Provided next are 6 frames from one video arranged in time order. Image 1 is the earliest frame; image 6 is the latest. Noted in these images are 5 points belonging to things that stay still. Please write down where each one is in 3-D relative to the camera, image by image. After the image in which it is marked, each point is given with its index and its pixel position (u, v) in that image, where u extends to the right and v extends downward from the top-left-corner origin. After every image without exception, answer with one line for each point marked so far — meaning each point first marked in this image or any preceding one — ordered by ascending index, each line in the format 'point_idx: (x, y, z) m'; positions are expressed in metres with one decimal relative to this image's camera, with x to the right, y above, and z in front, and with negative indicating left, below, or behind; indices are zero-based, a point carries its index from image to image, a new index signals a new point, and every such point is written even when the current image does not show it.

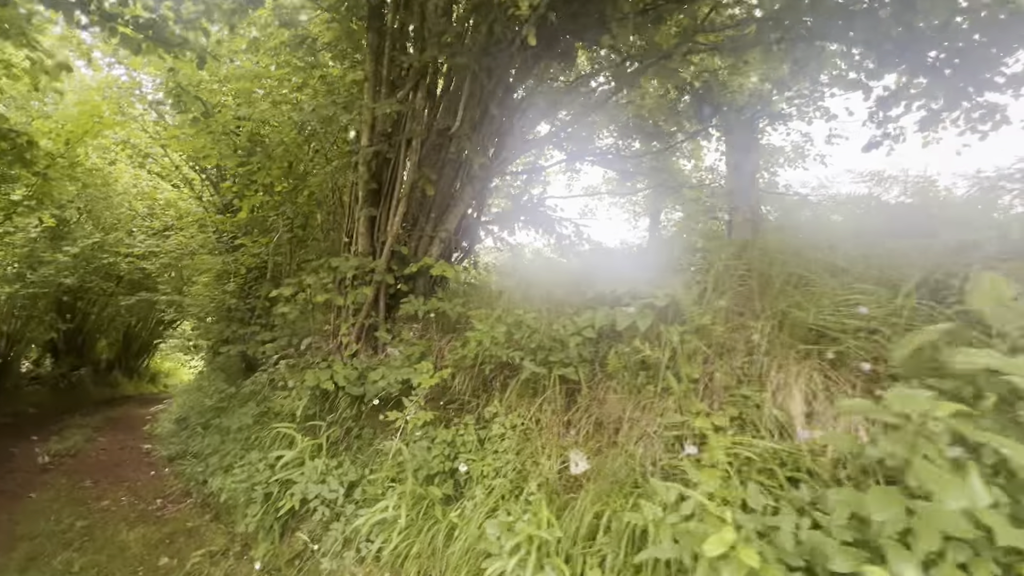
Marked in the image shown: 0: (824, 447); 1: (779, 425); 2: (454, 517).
0: (+1.2, -0.6, +1.8) m
1: (+1.1, -0.6, +2.0) m
2: (-0.3, -1.2, +2.4) m
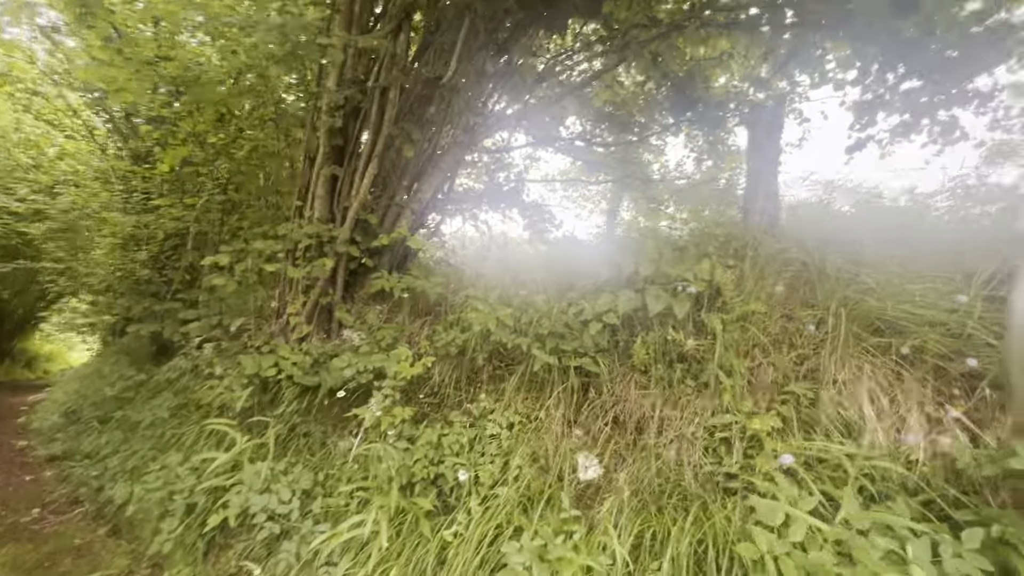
0: (+1.3, -0.6, +1.6) m
1: (+1.2, -0.5, +1.7) m
2: (-0.3, -1.0, +2.0) m
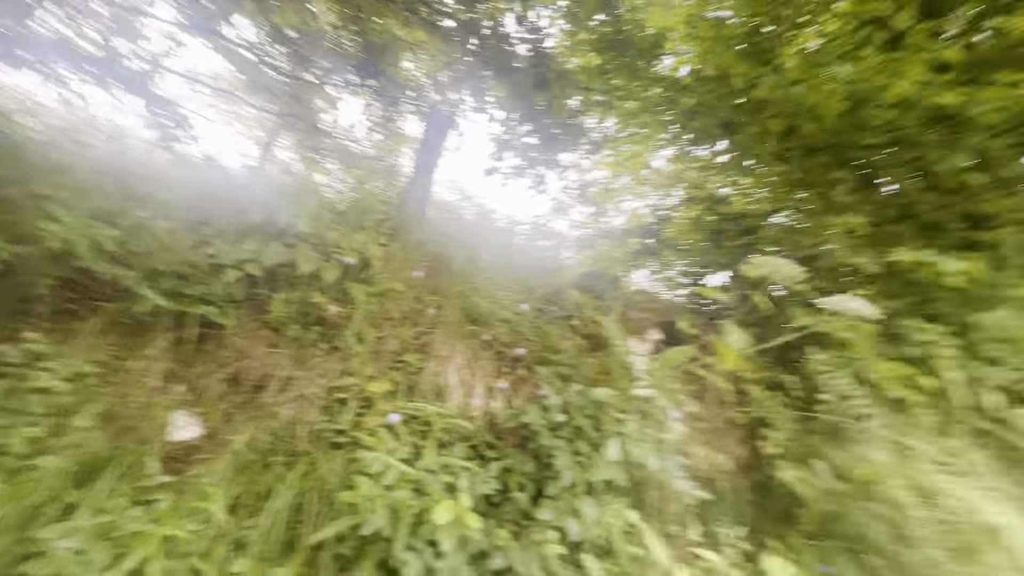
0: (-0.2, -0.6, +2.2) m
1: (-0.4, -0.5, +2.2) m
2: (-1.7, -0.7, +1.4) m
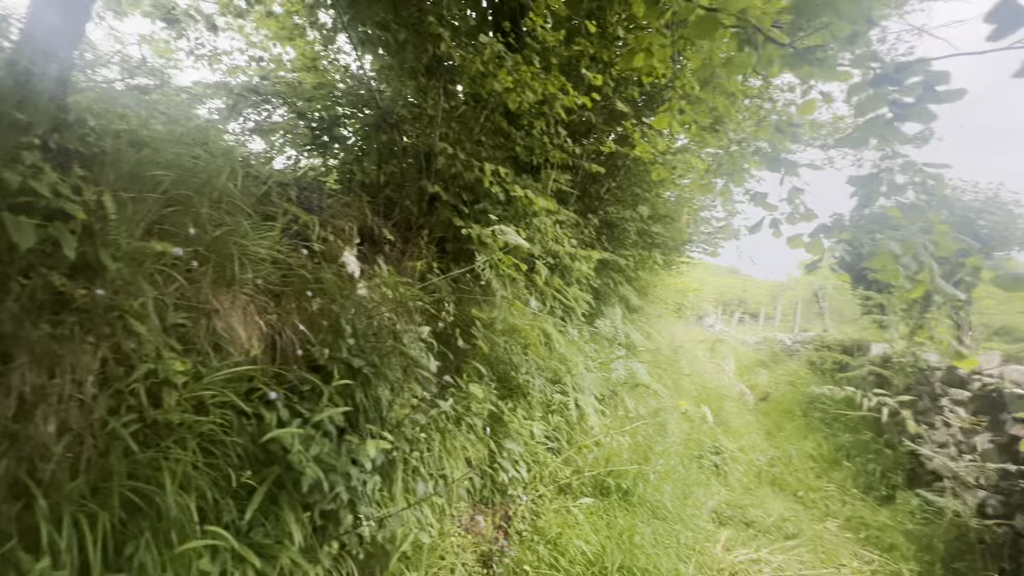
0: (-1.3, -0.3, +2.3) m
1: (-1.4, -0.3, +2.2) m
2: (-1.6, -0.9, +0.7) m
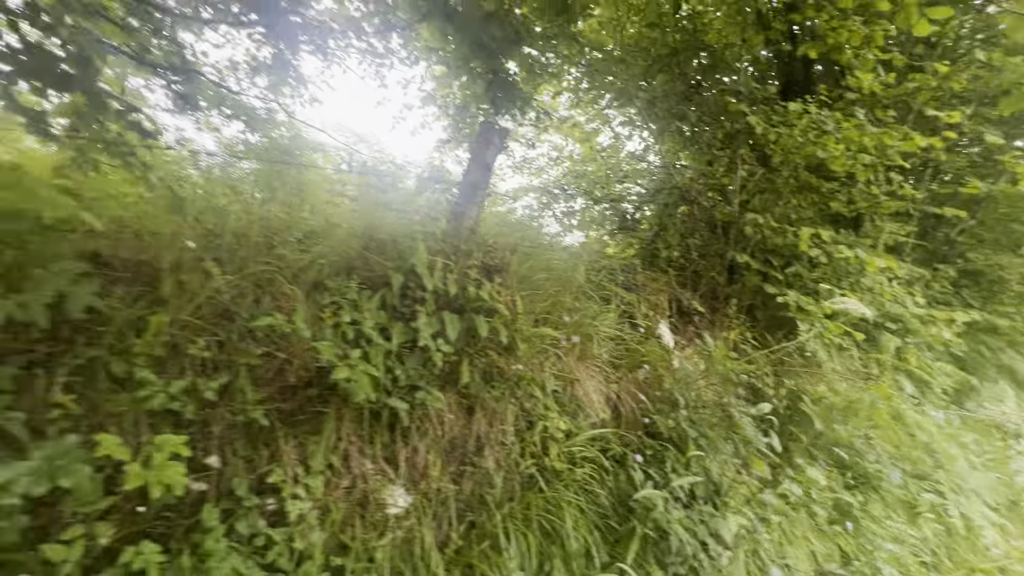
0: (+0.5, -0.7, +2.8) m
1: (+0.3, -0.7, +2.7) m
2: (-0.6, -1.2, +1.5) m
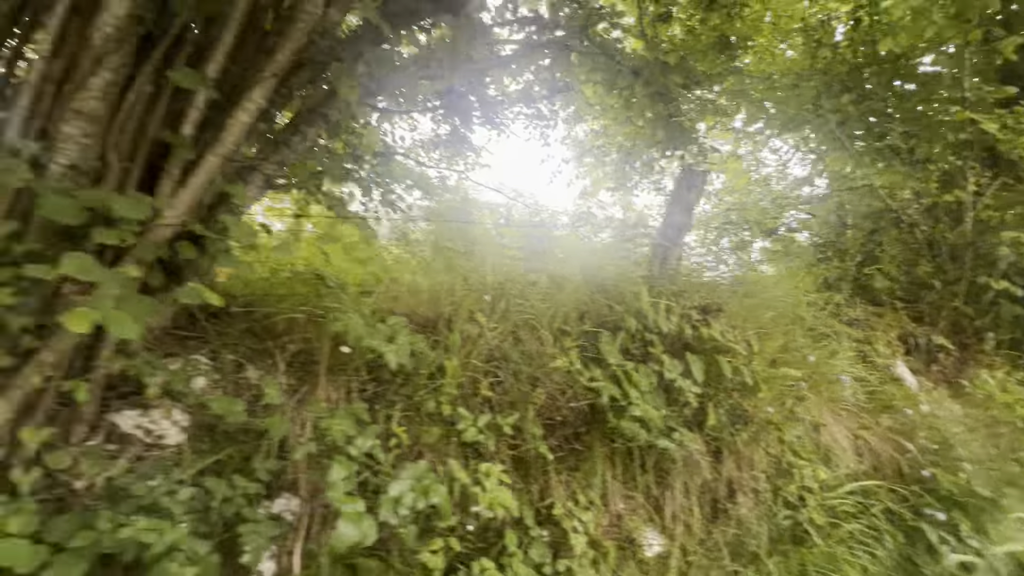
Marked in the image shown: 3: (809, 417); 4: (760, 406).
0: (+1.8, -0.9, +2.5) m
1: (+1.6, -0.9, +2.5) m
2: (+0.4, -1.4, +1.6) m
3: (+1.5, -0.7, +2.5) m
4: (+1.2, -0.6, +2.4) m
